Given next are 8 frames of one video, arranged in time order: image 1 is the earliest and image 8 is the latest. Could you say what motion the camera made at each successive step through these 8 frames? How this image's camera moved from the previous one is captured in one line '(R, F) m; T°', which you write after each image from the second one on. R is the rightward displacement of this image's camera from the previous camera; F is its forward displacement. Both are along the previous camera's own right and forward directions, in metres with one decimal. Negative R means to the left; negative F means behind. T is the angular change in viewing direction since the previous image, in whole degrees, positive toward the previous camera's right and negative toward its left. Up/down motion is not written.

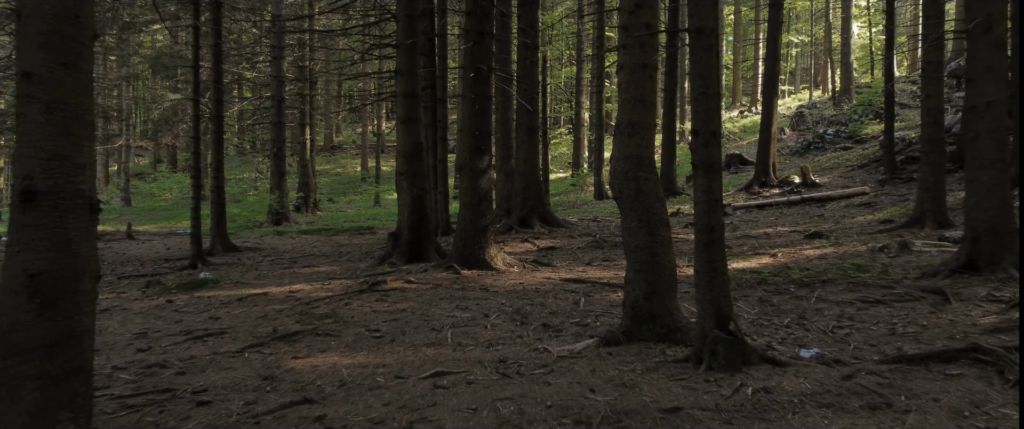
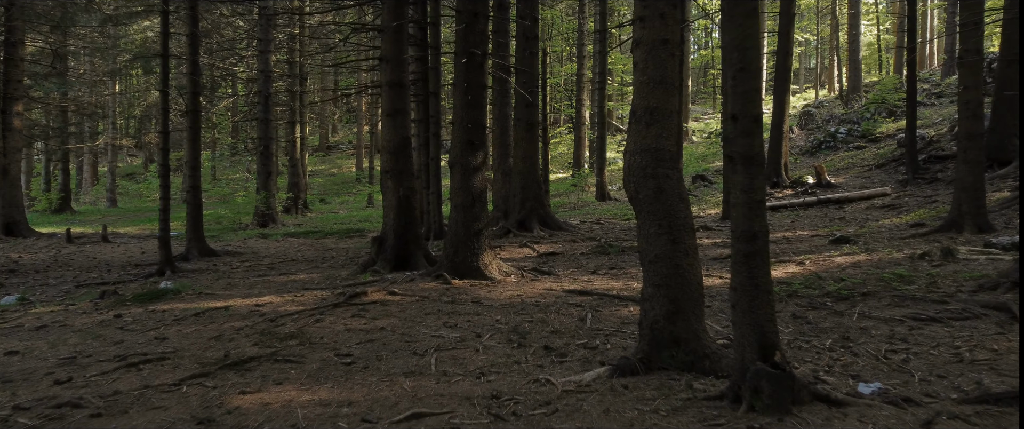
(0.0, +0.9) m; 0°
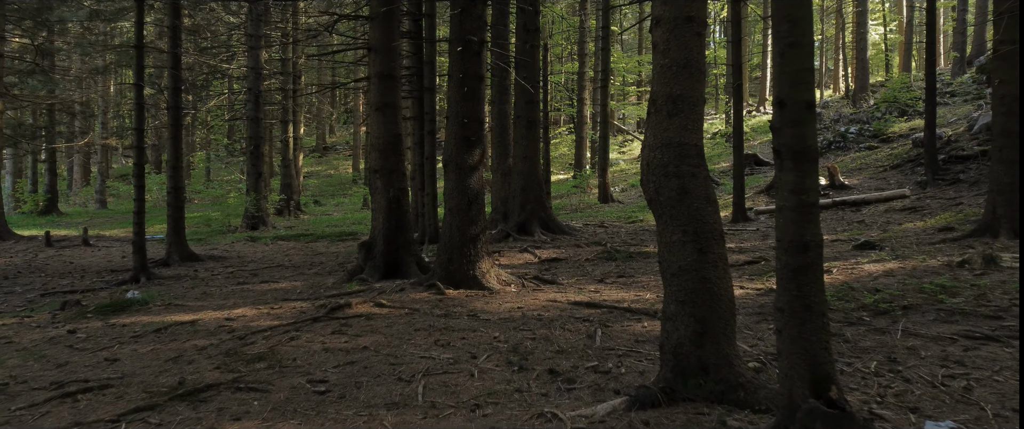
(0.0, +0.6) m; 0°
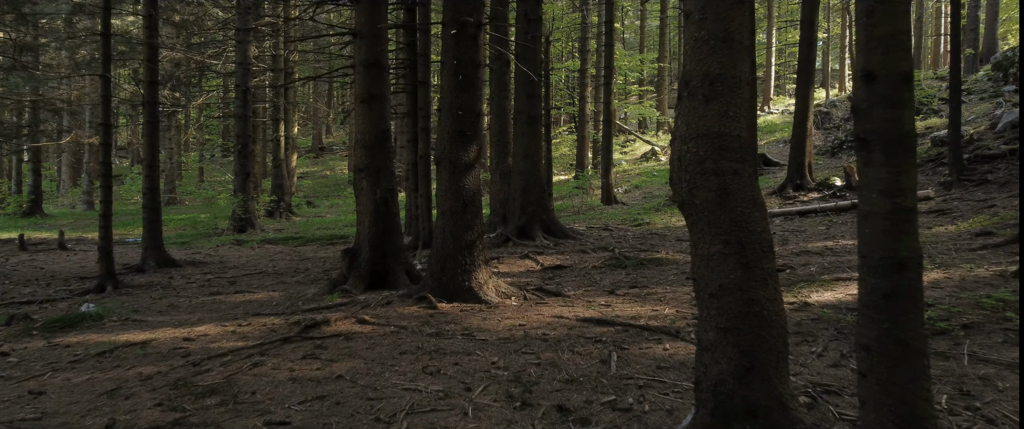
(0.0, +0.7) m; 0°
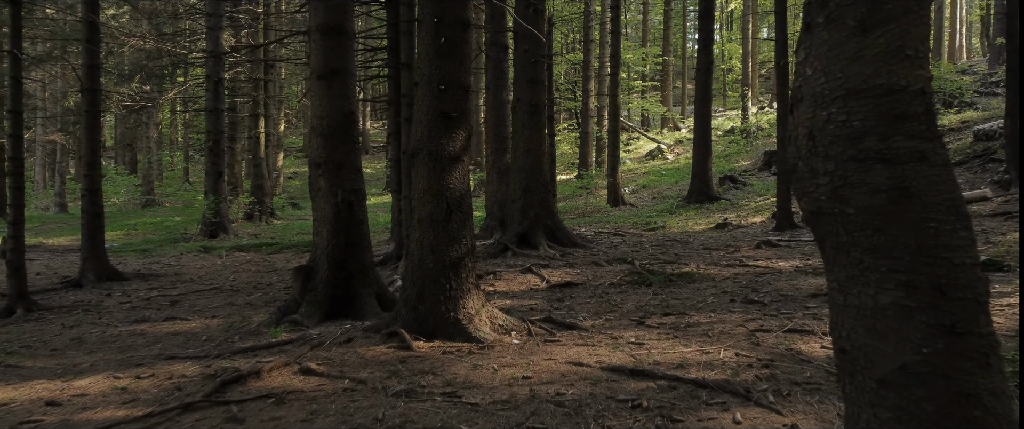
(0.0, +1.4) m; 0°
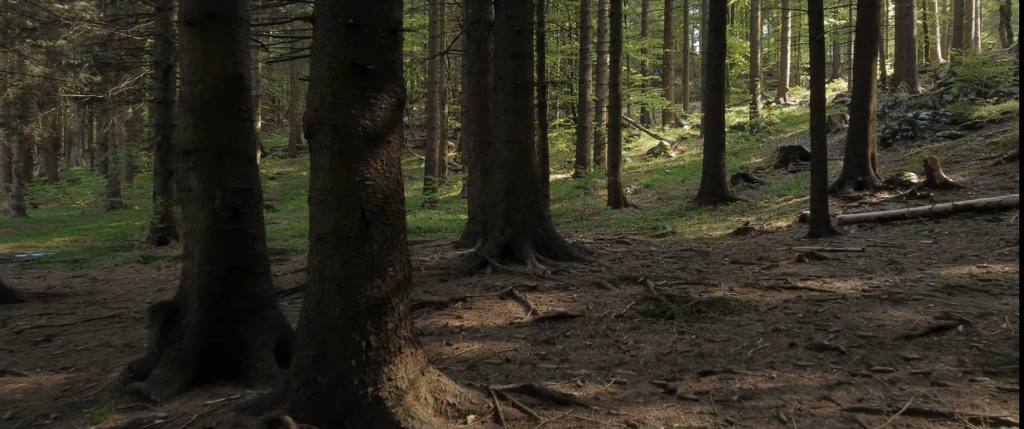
(+0.1, +1.7) m; 0°
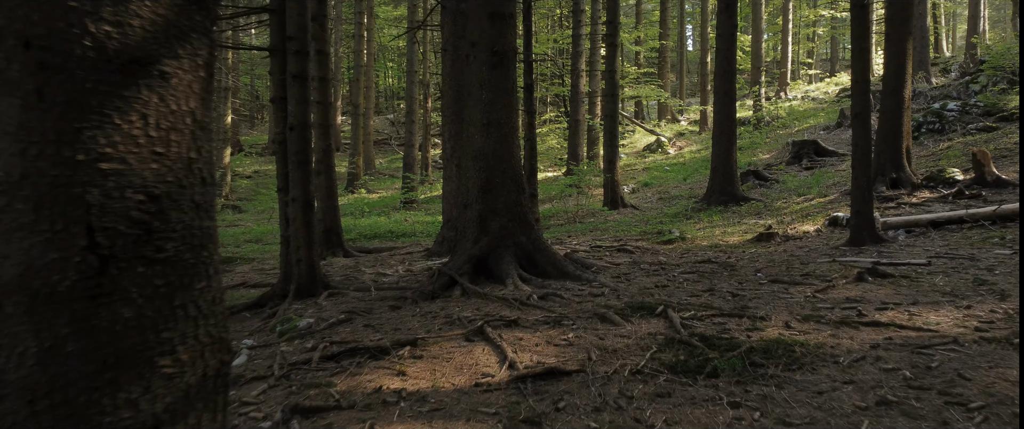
(+0.1, +1.5) m; +1°
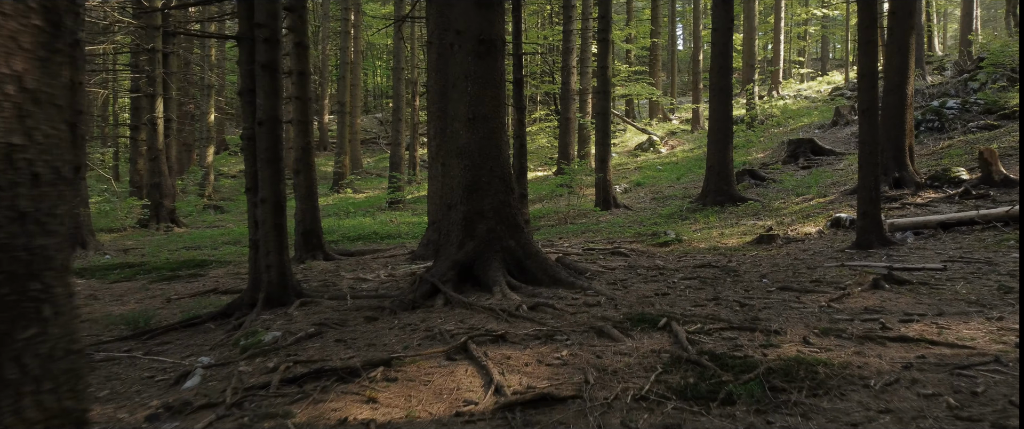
(0.0, +0.4) m; +1°
